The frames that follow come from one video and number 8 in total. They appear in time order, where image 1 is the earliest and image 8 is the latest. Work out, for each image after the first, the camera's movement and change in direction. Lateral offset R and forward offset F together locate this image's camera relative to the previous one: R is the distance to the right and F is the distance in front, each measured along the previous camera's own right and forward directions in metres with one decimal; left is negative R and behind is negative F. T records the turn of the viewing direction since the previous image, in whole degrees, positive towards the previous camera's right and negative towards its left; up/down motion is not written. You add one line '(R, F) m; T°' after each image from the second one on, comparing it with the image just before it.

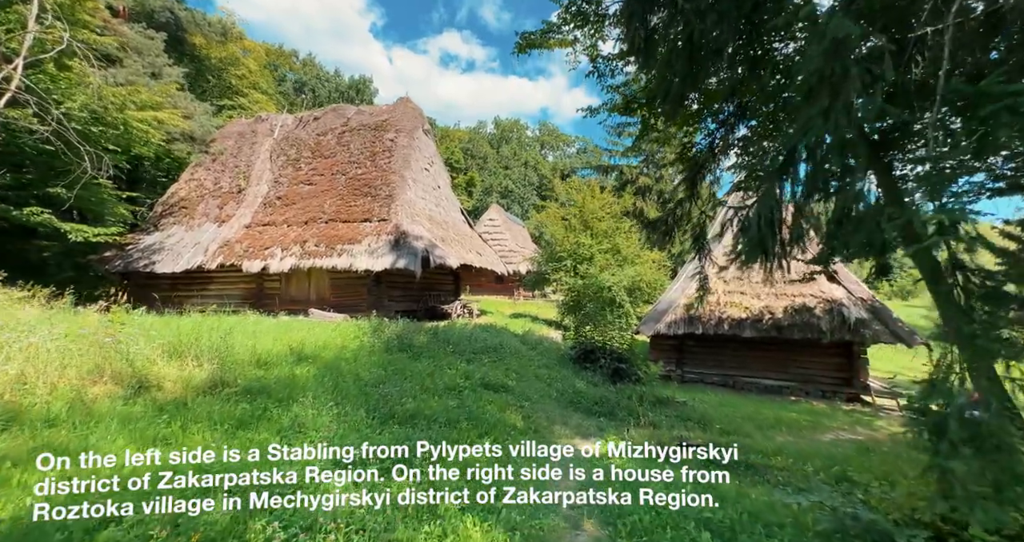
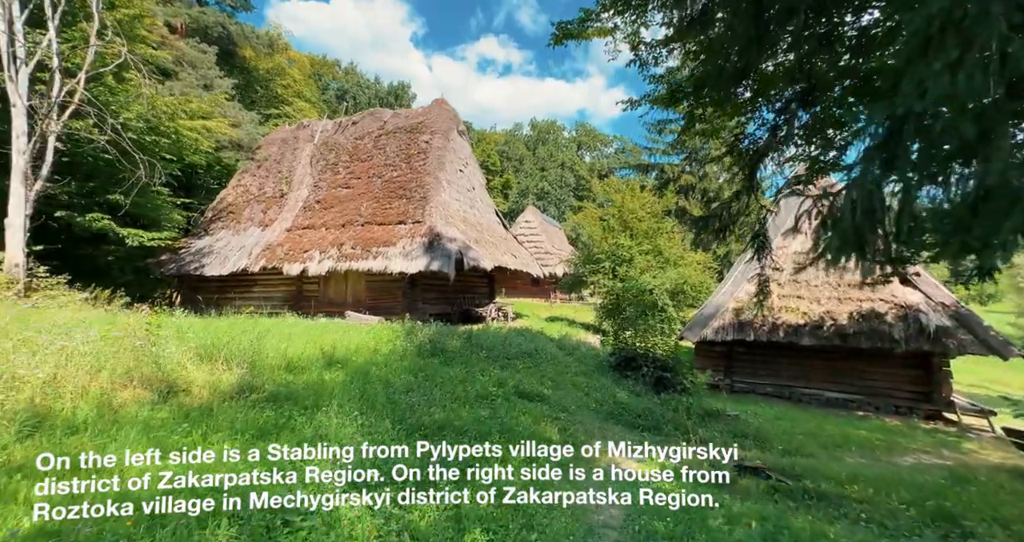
(0.0, +0.4) m; -5°
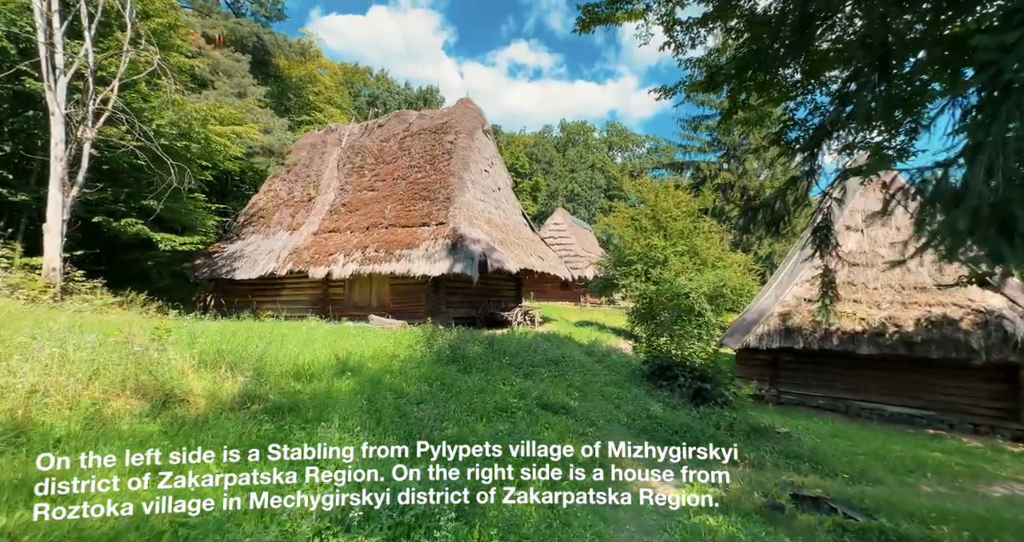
(+0.1, +0.5) m; -4°
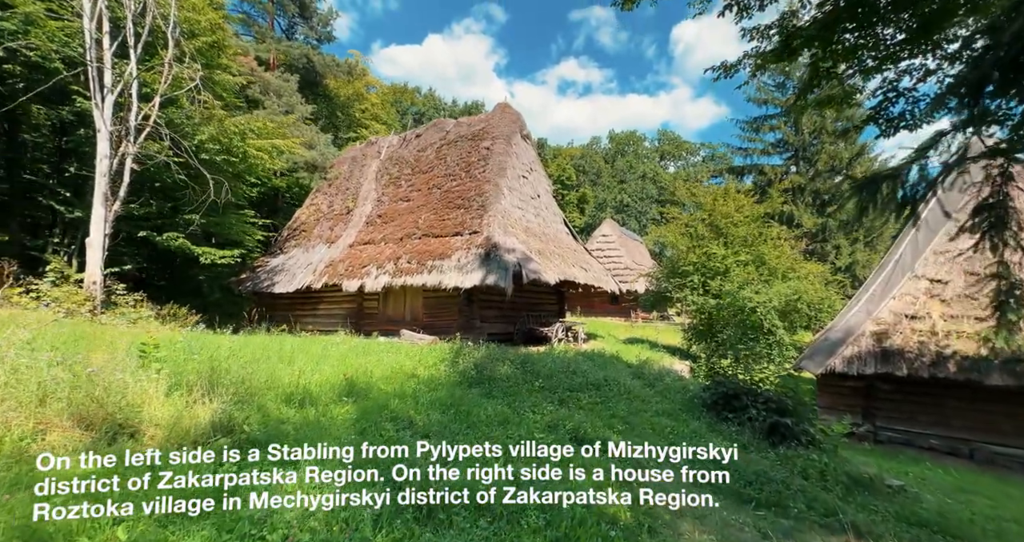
(+0.3, +1.0) m; -7°
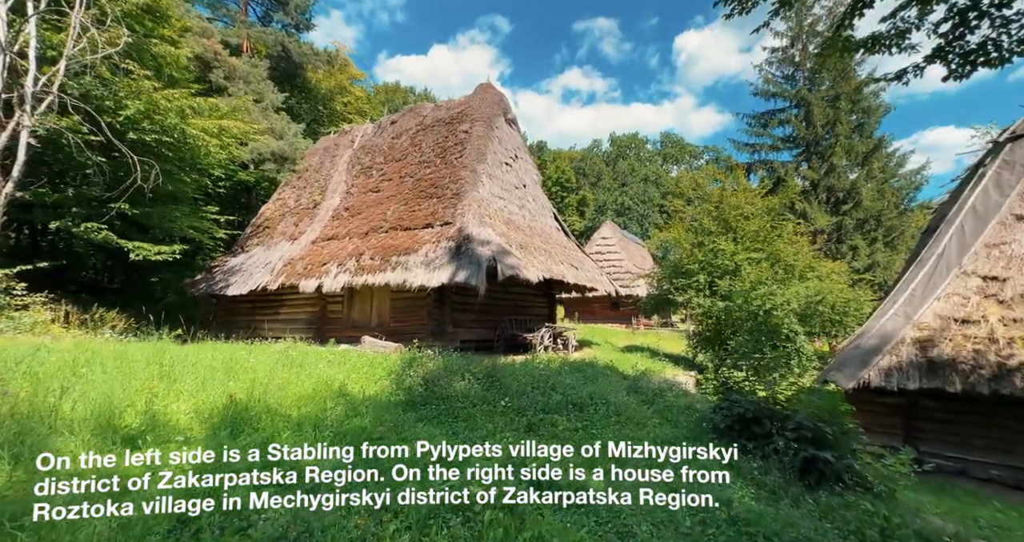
(+0.6, +1.5) m; 0°
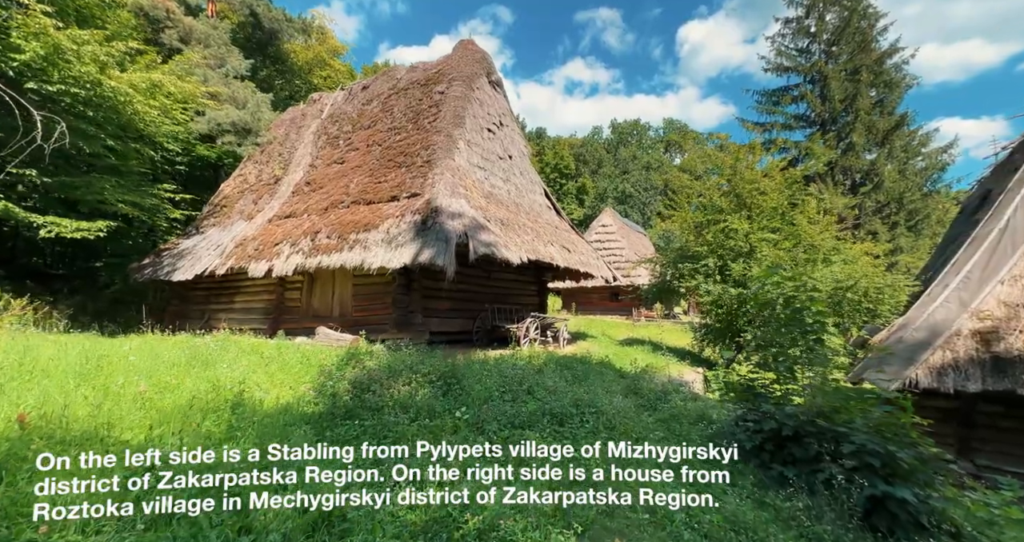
(+0.4, +1.4) m; 0°
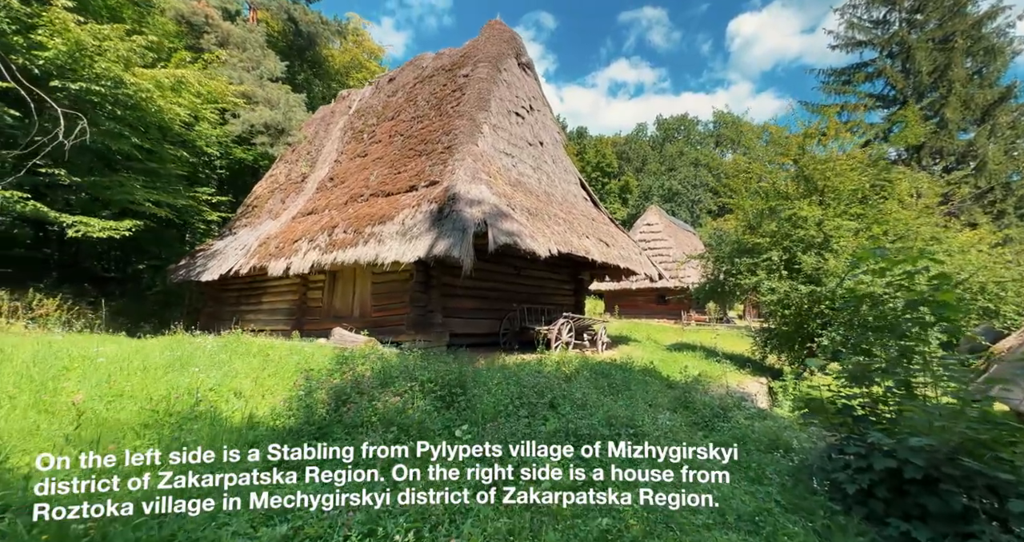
(+0.3, +0.9) m; -6°
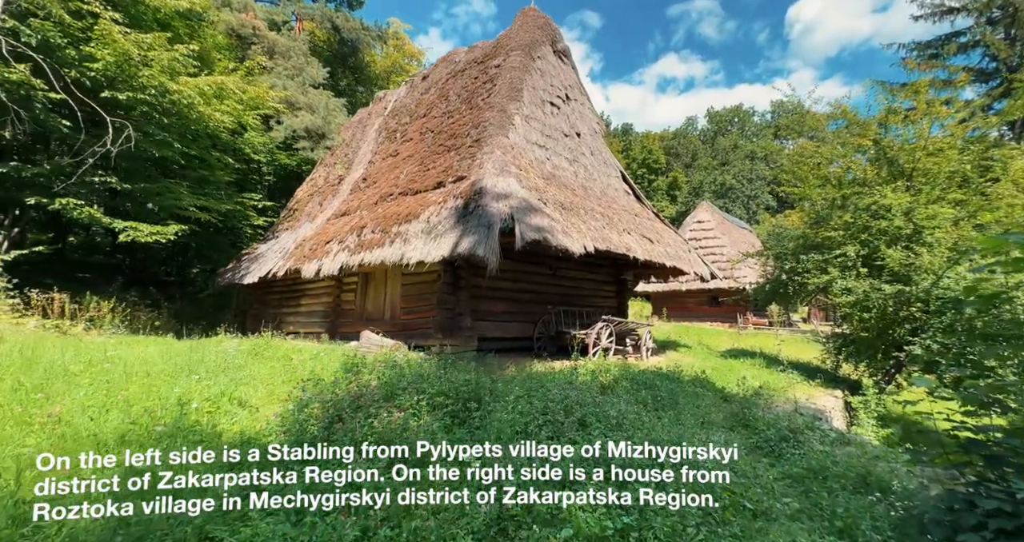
(+0.2, +0.6) m; -6°
